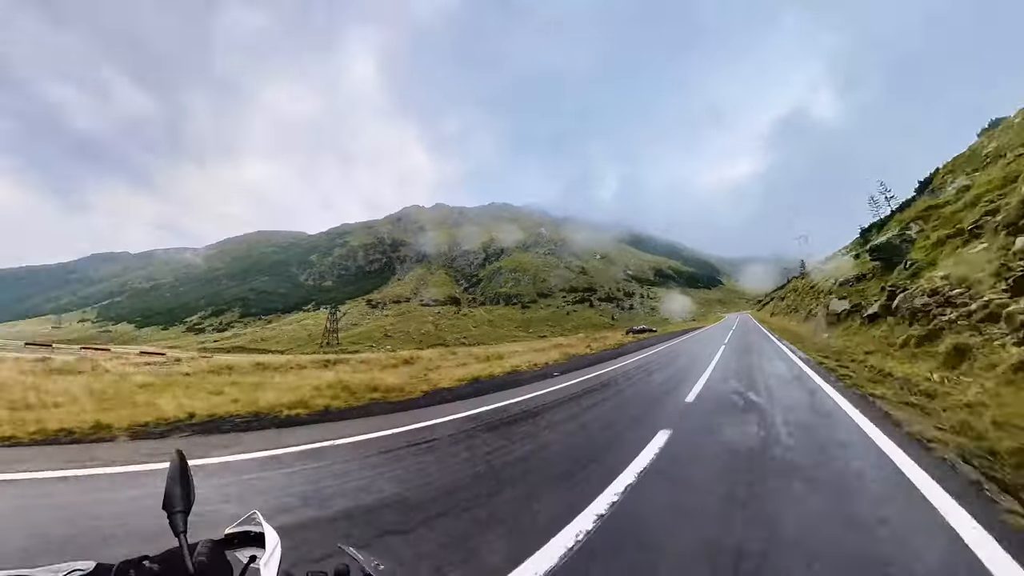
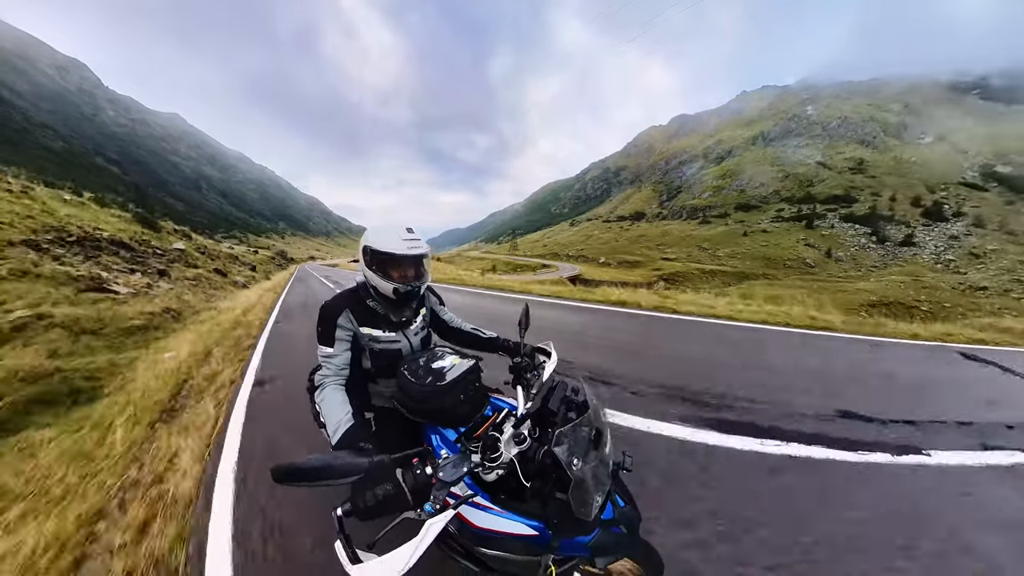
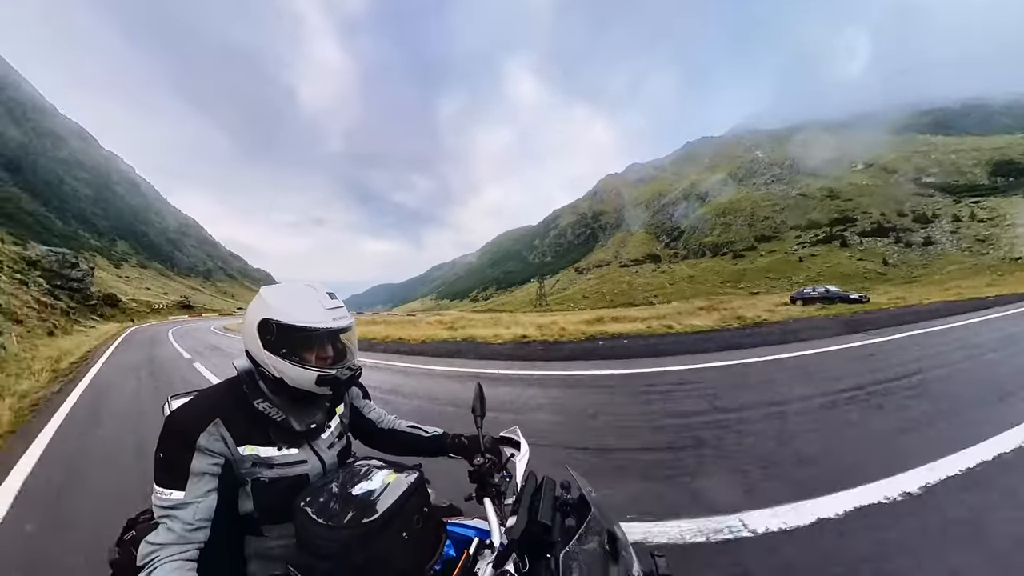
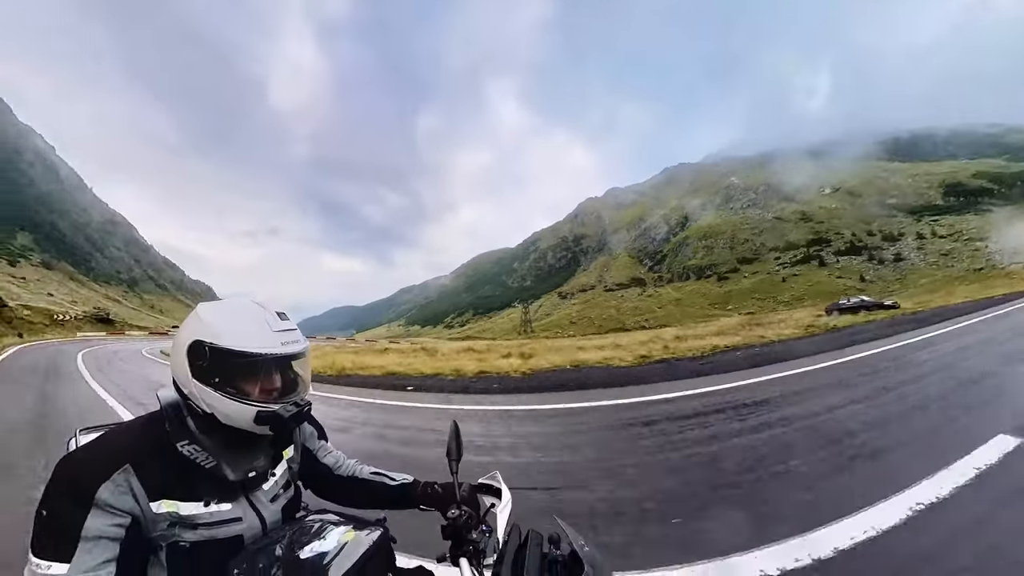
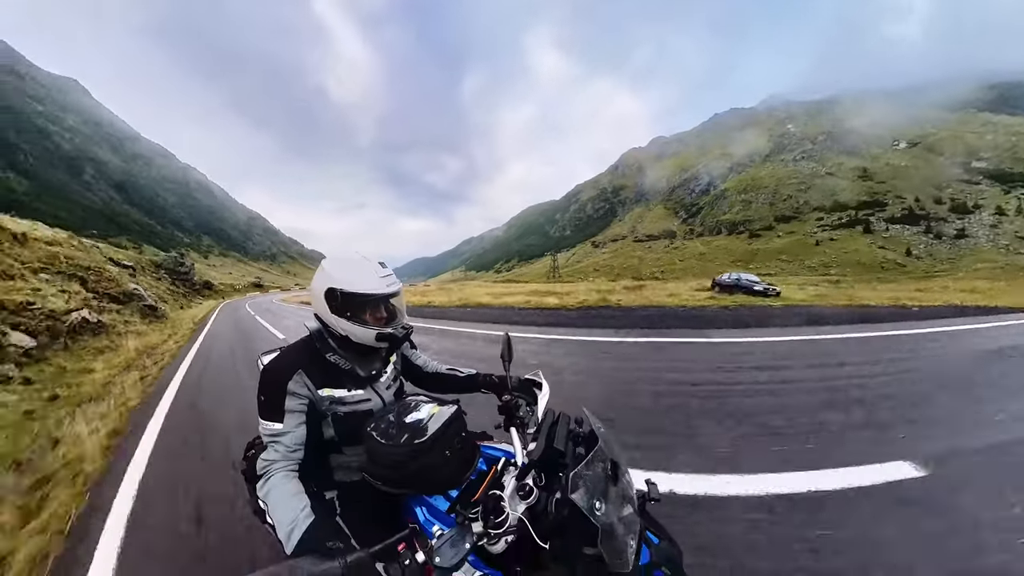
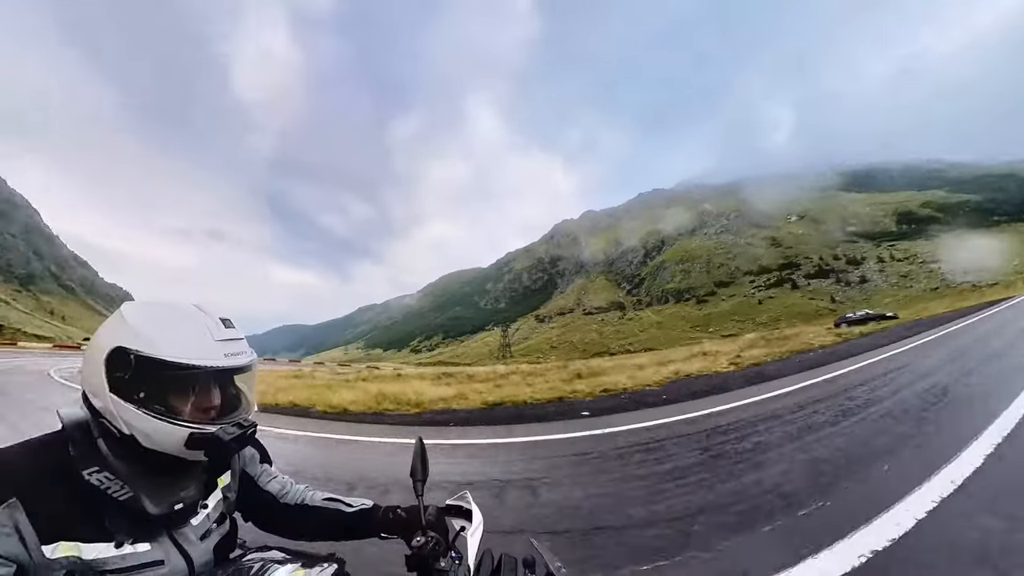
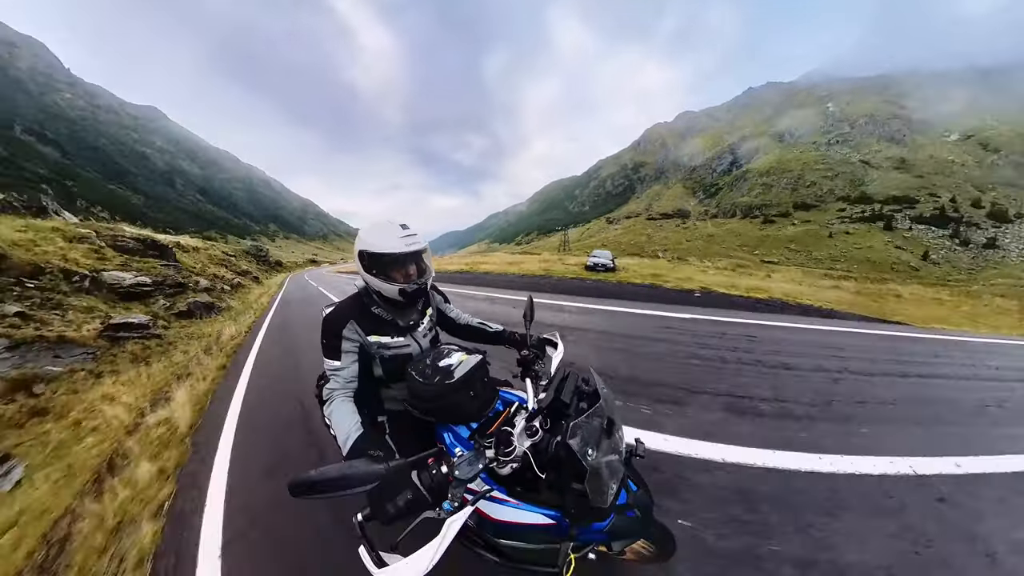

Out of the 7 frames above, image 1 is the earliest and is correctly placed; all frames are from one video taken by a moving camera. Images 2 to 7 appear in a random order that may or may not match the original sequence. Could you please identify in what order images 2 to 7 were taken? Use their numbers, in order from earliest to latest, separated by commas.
6, 4, 3, 5, 7, 2
